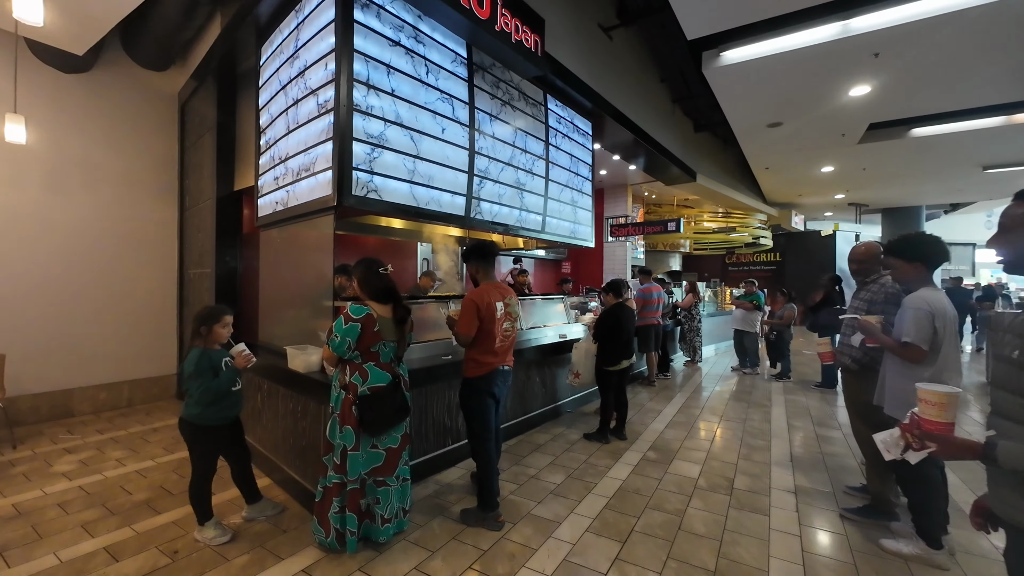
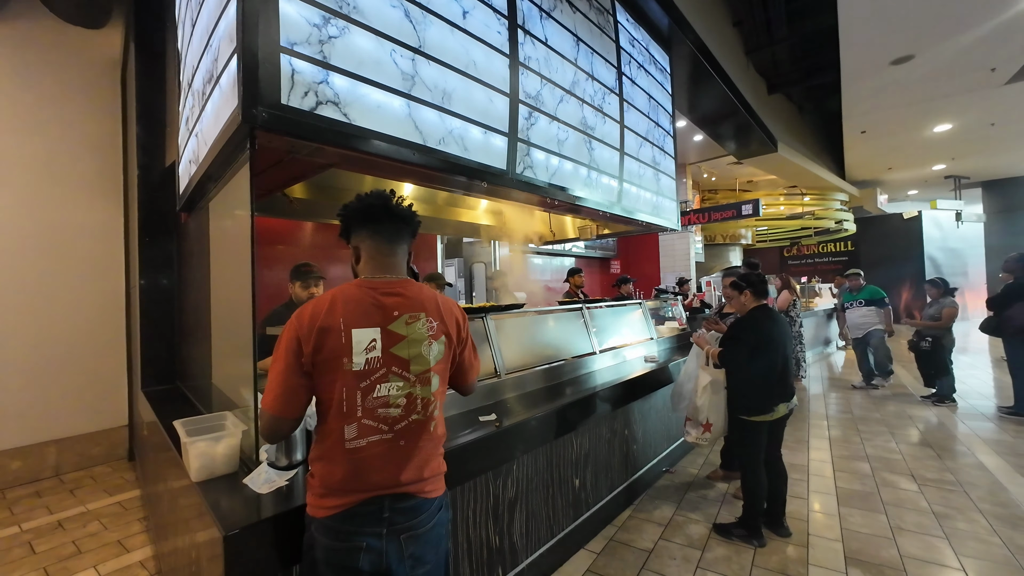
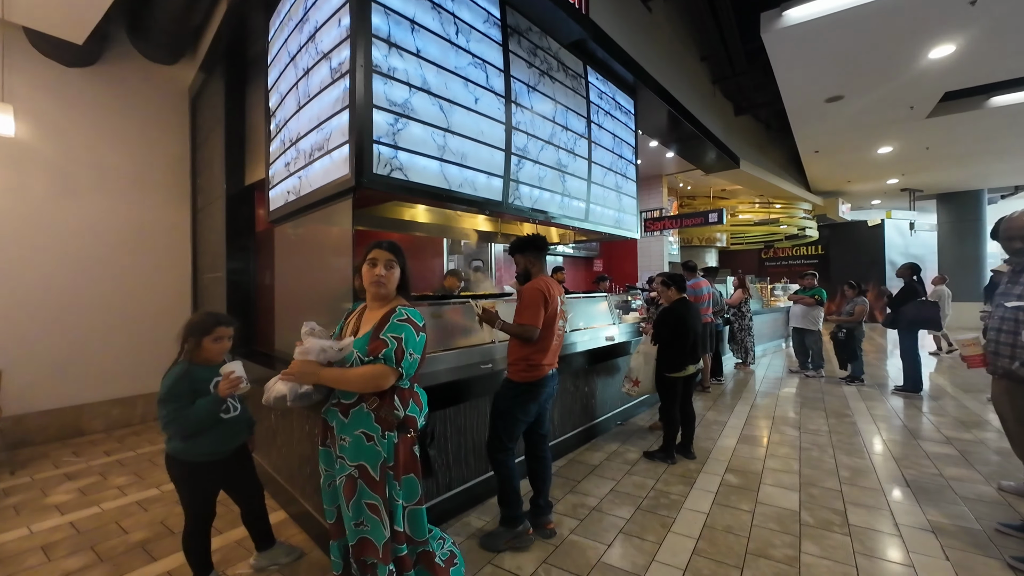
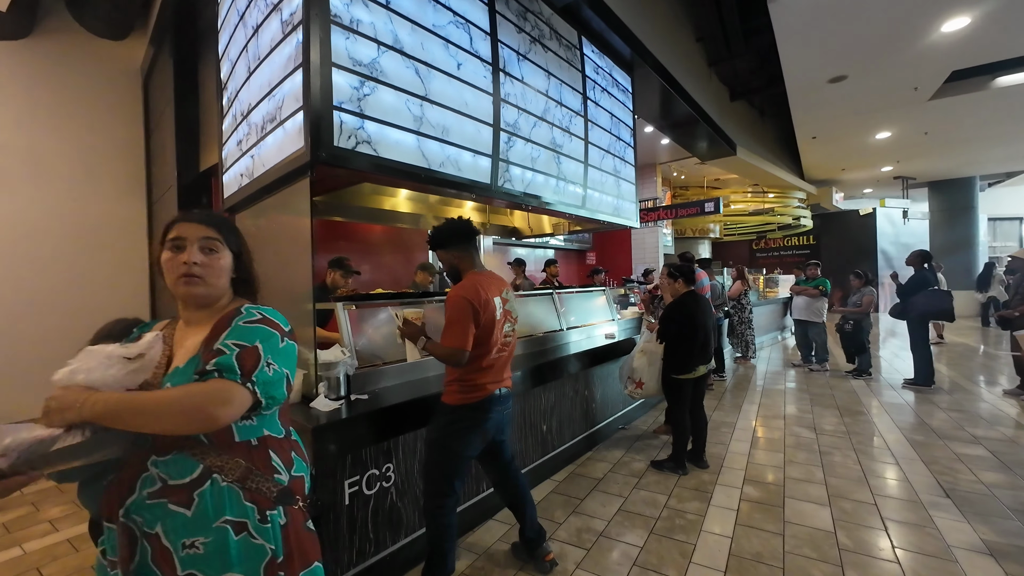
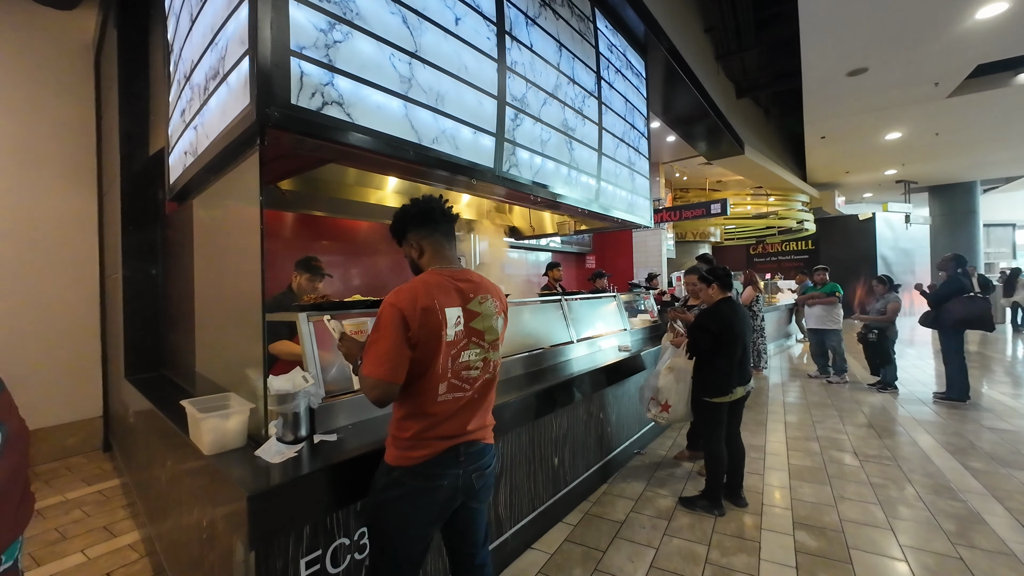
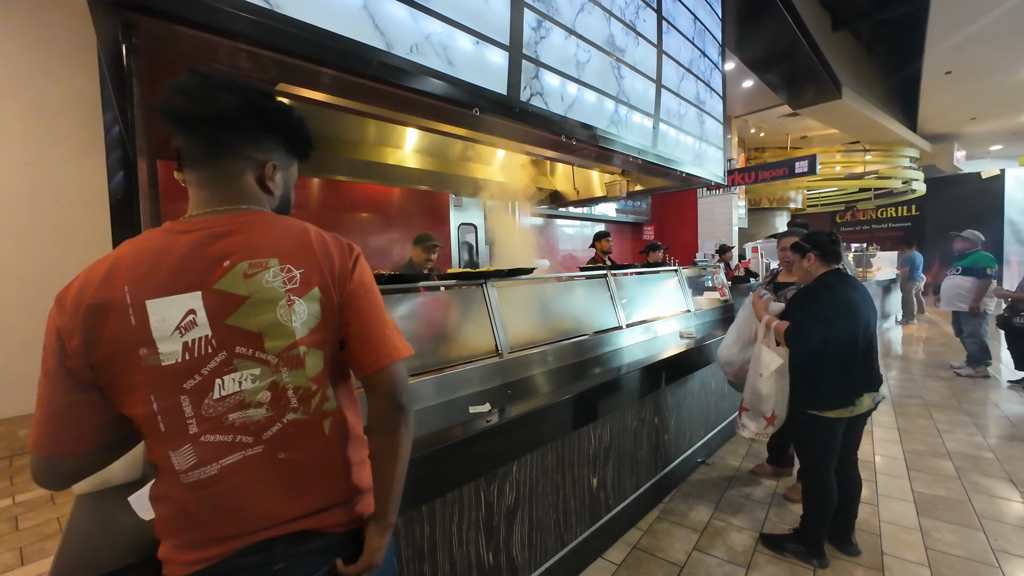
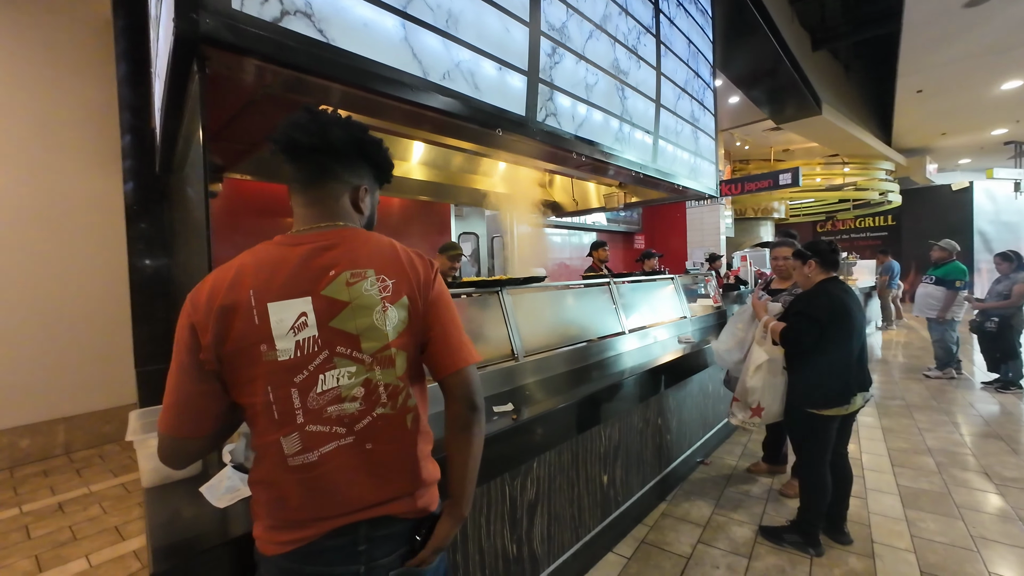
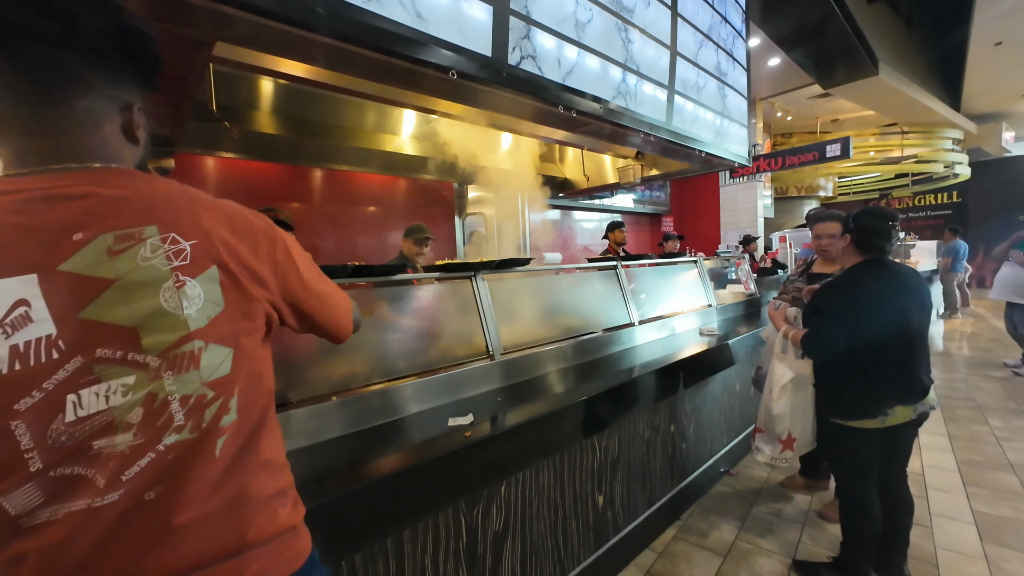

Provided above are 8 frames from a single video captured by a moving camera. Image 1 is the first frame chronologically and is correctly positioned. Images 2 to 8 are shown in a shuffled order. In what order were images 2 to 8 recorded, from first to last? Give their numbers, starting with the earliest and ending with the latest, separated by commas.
3, 4, 5, 2, 7, 6, 8
